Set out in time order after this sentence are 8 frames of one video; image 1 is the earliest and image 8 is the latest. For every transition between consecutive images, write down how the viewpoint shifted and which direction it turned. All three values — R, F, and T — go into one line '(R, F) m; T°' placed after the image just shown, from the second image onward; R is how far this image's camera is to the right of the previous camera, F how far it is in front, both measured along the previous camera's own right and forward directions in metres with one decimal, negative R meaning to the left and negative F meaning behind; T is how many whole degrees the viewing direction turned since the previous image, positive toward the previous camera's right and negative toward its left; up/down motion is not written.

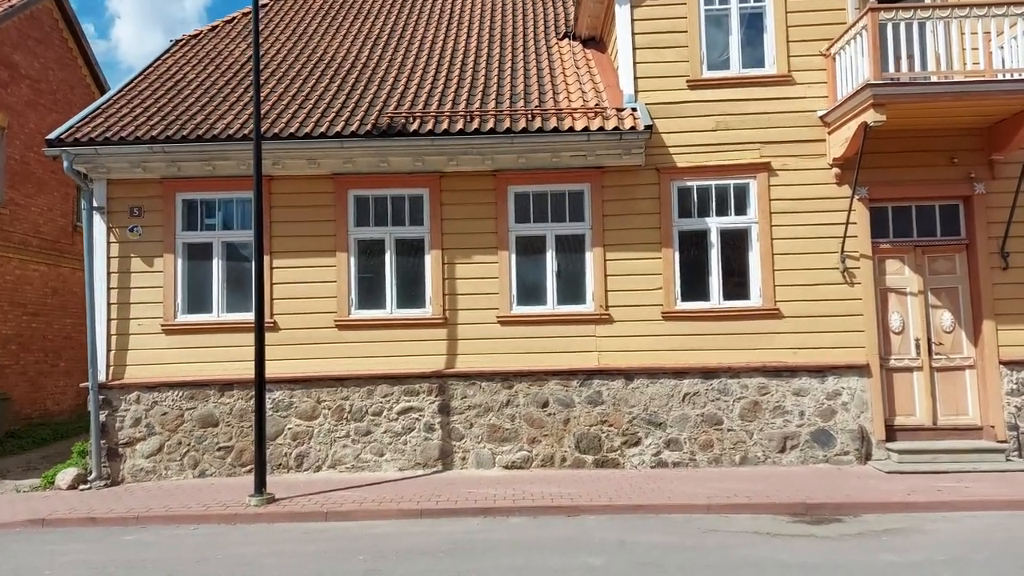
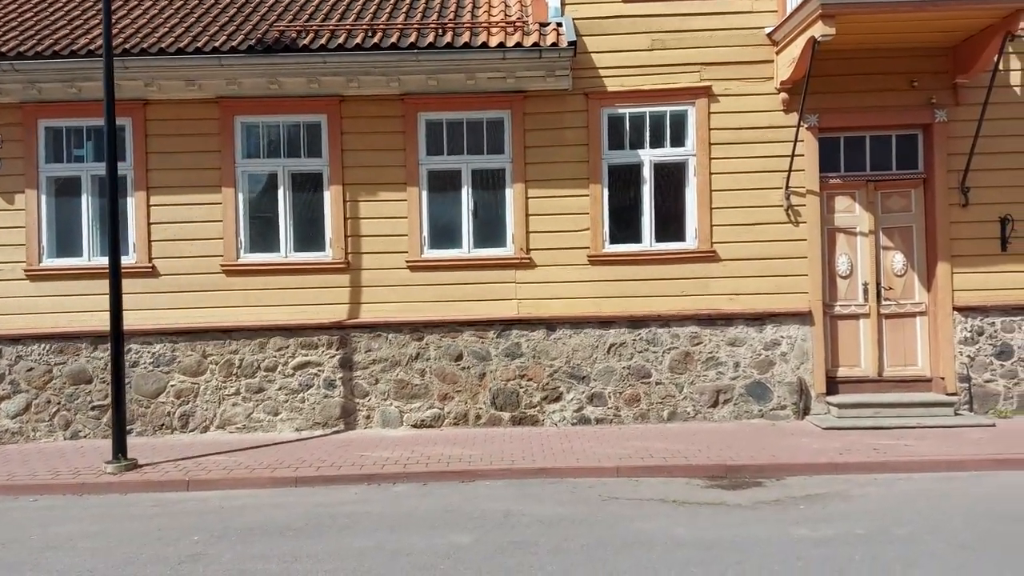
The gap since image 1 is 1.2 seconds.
(+1.0, +1.1) m; +2°
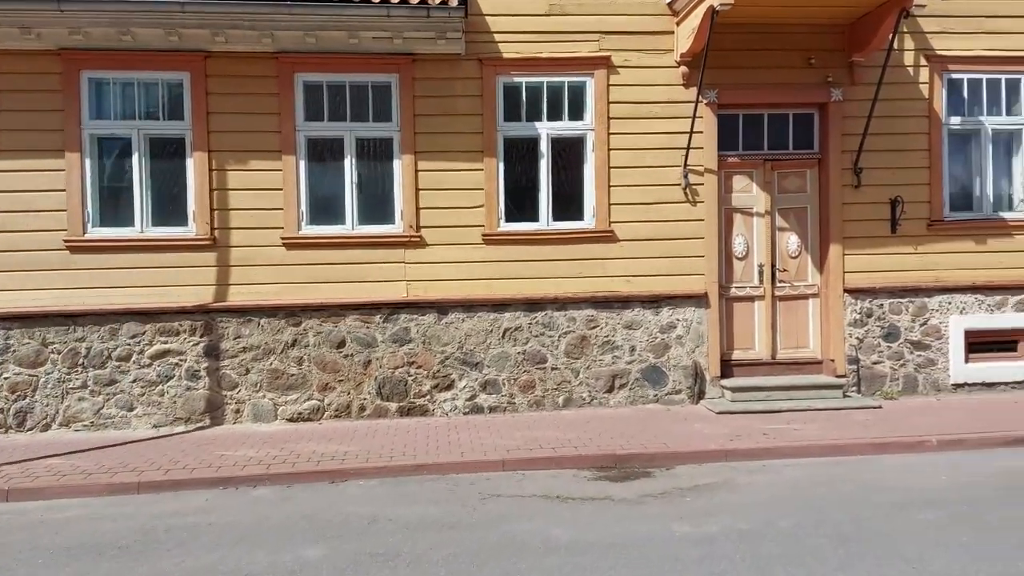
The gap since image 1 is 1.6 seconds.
(+0.4, +0.6) m; +7°
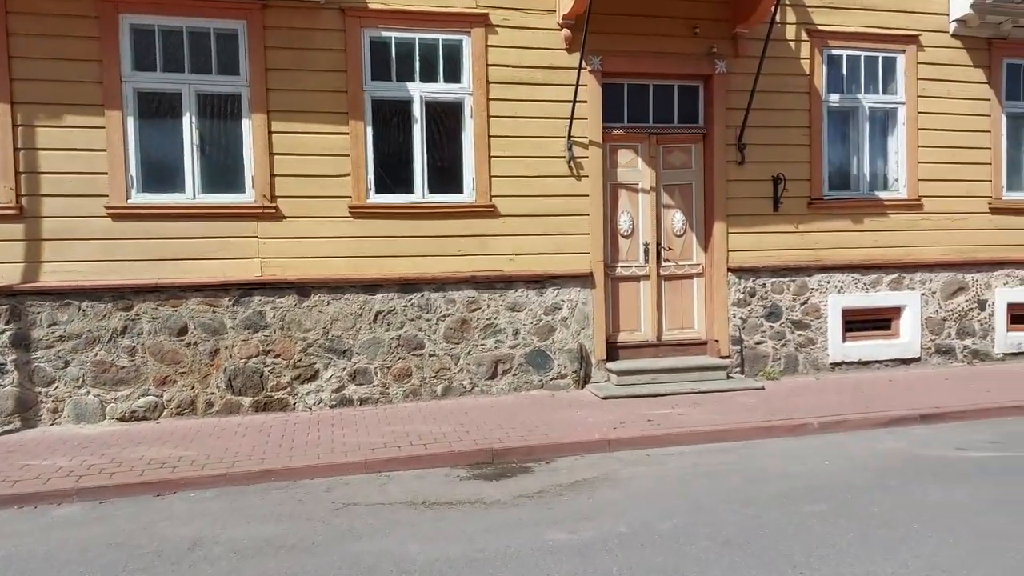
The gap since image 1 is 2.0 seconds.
(+0.3, +0.7) m; +8°
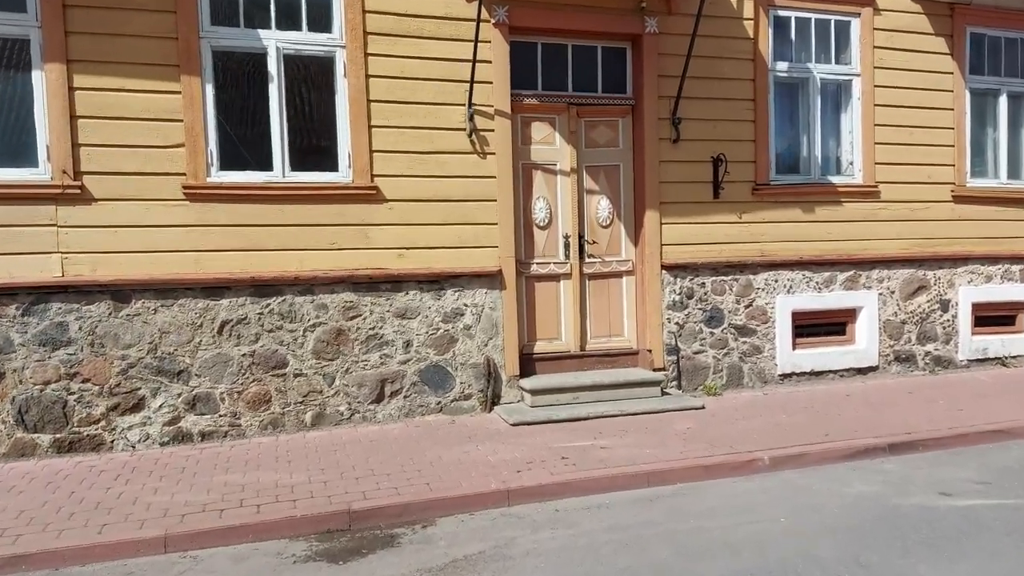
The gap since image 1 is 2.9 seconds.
(+0.5, +1.5) m; +5°
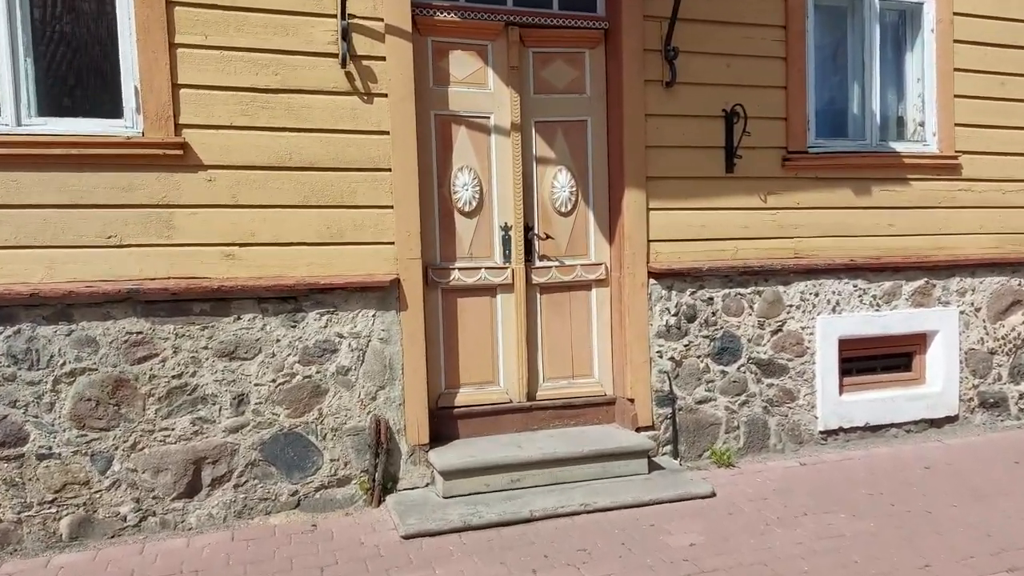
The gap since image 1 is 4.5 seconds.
(+0.6, +2.6) m; +1°
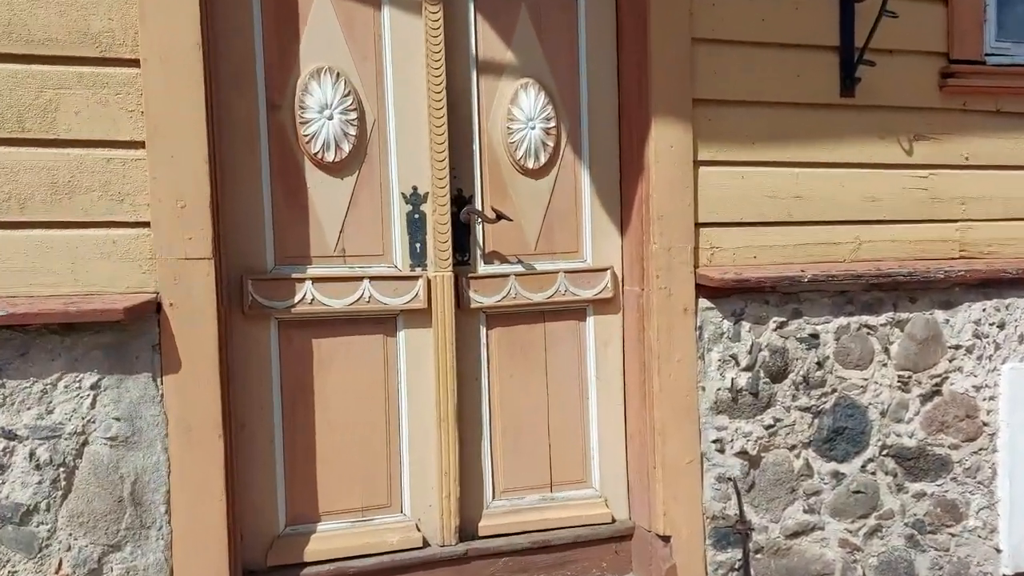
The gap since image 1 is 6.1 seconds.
(+0.3, +2.5) m; 0°
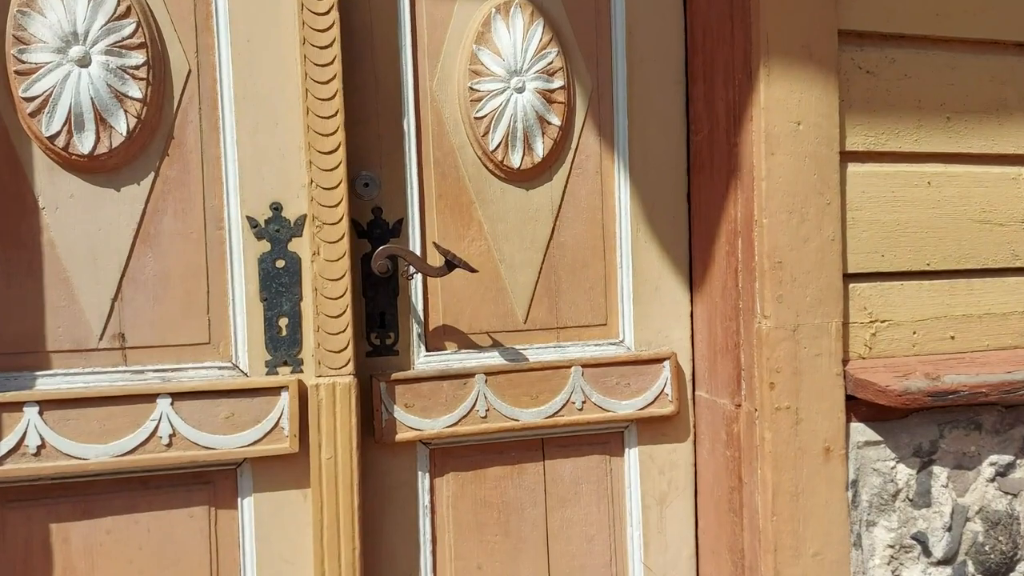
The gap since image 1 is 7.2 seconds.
(+0.1, +1.3) m; -2°
